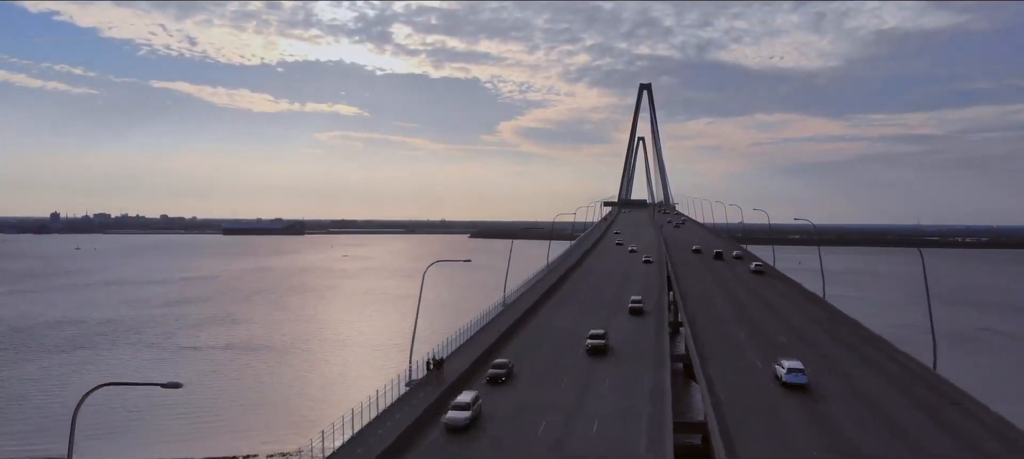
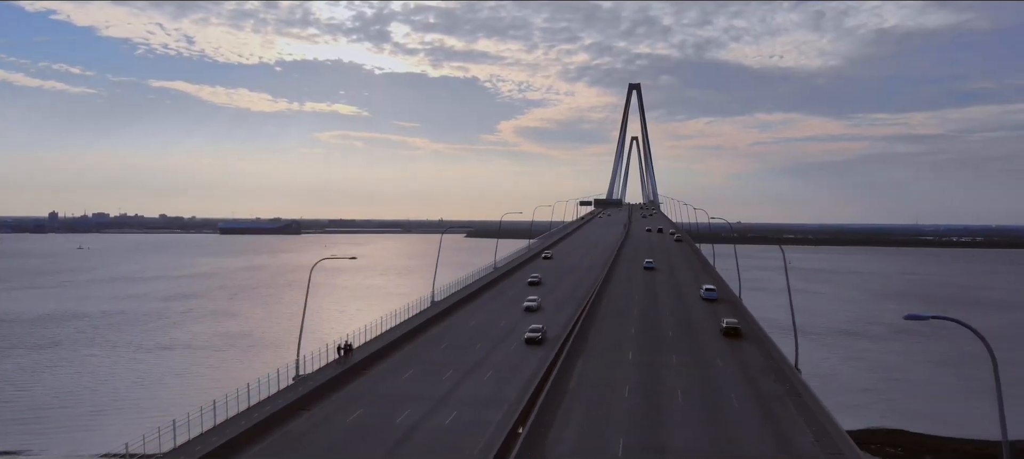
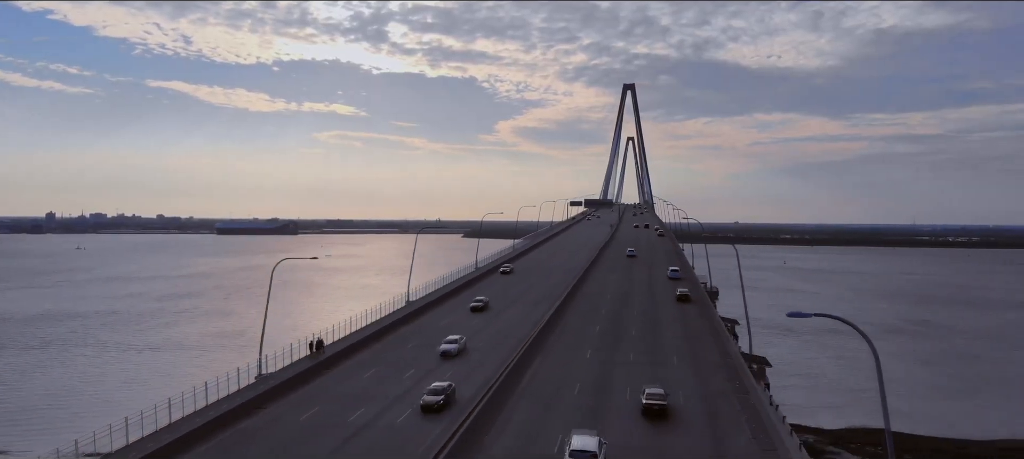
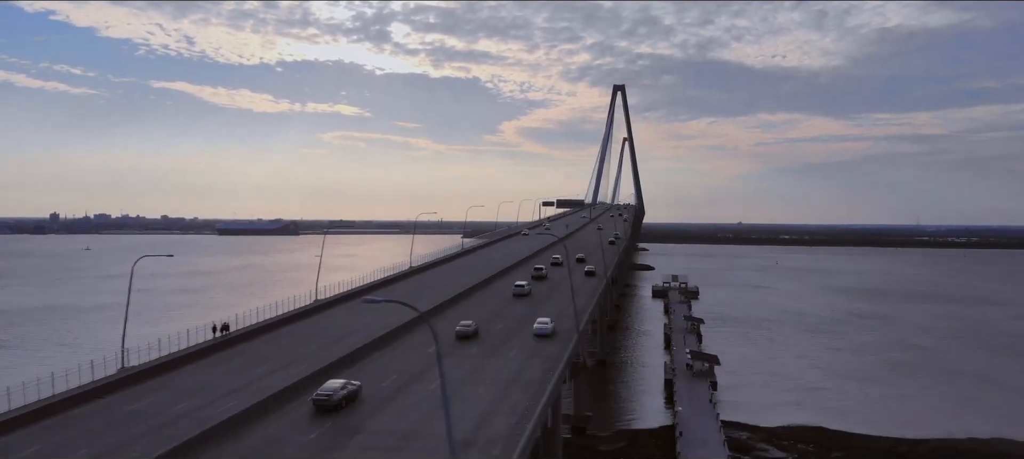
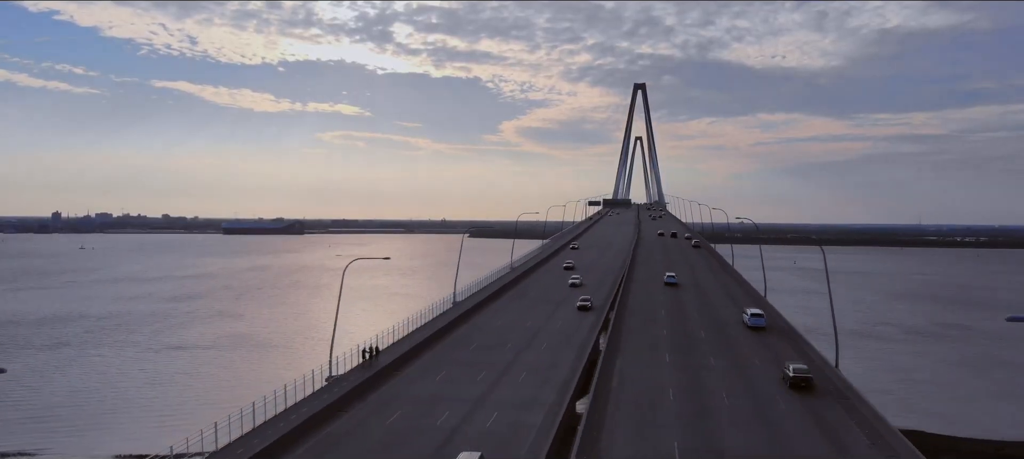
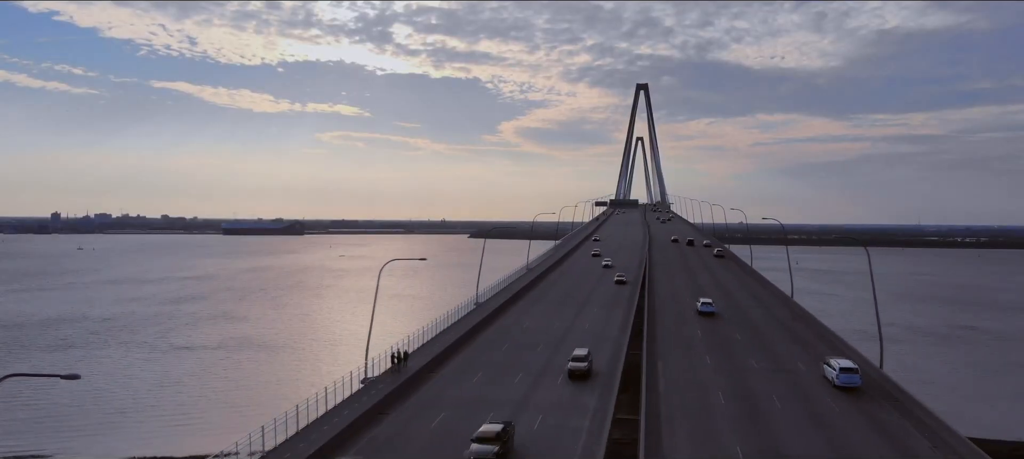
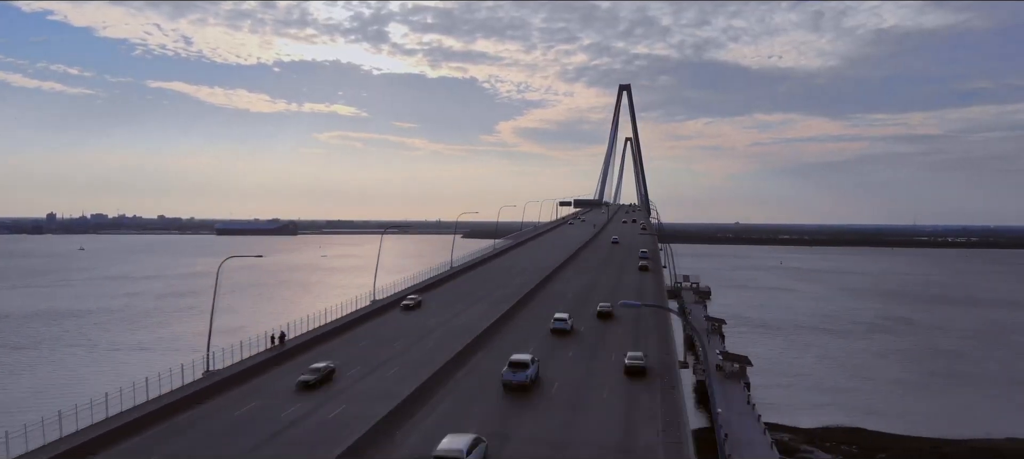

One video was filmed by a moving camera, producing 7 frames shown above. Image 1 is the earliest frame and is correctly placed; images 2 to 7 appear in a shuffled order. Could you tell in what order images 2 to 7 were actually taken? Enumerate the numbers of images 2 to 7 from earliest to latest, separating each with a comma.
6, 5, 2, 3, 7, 4
